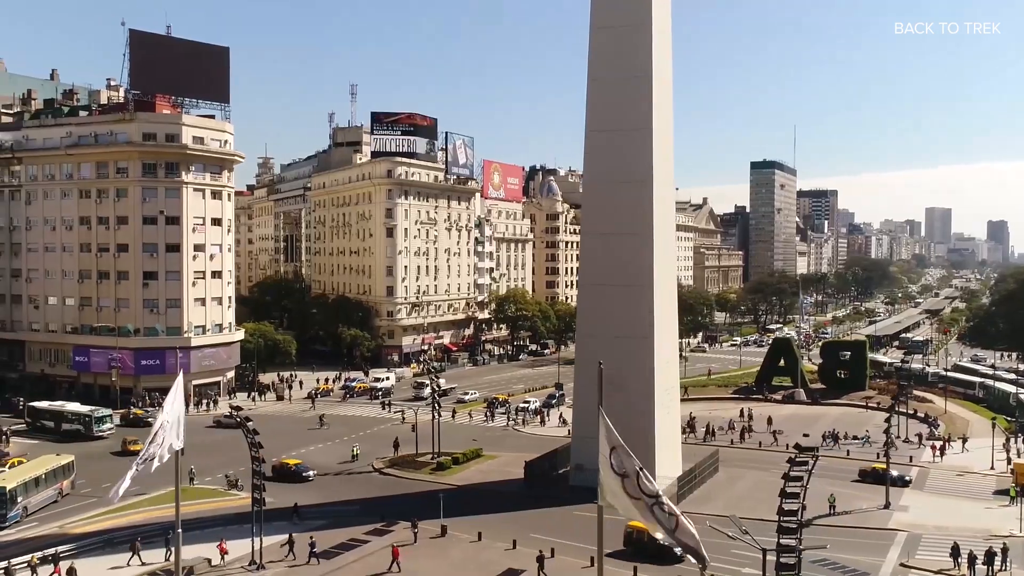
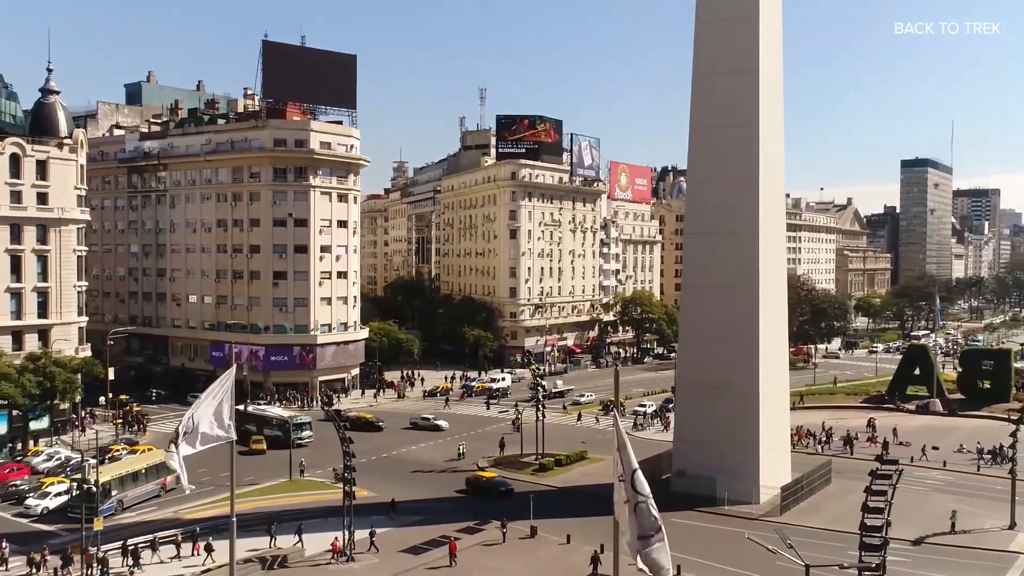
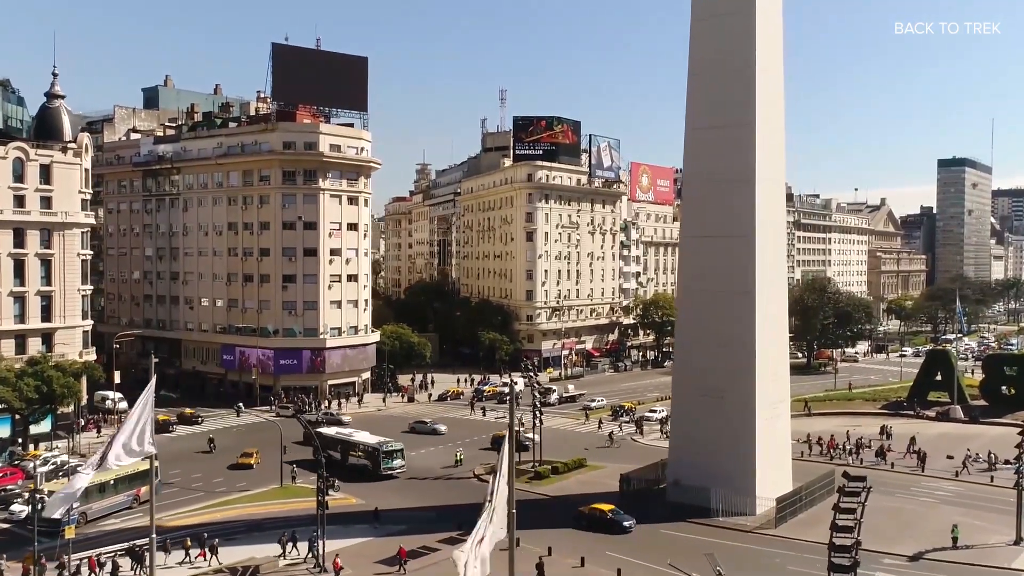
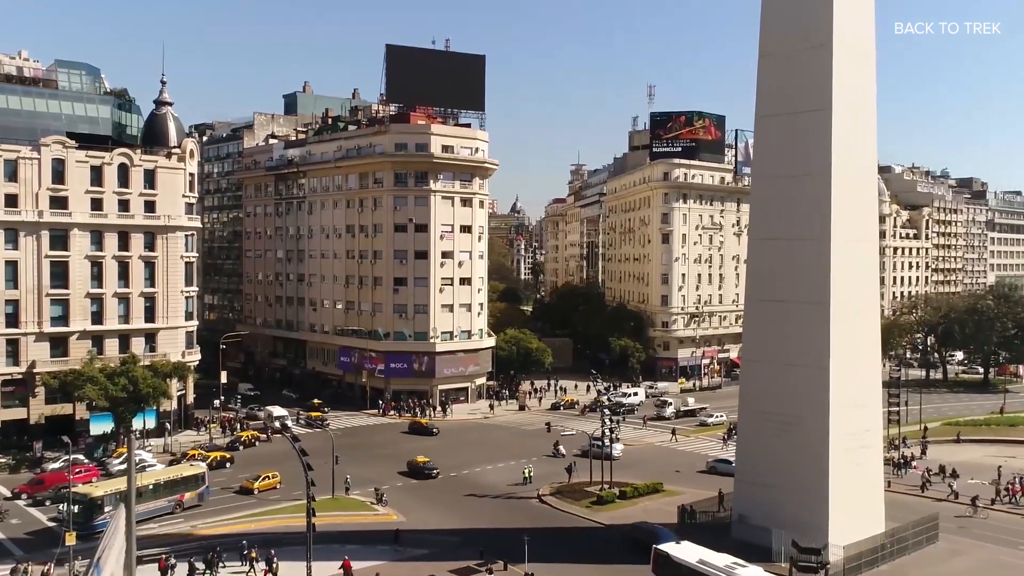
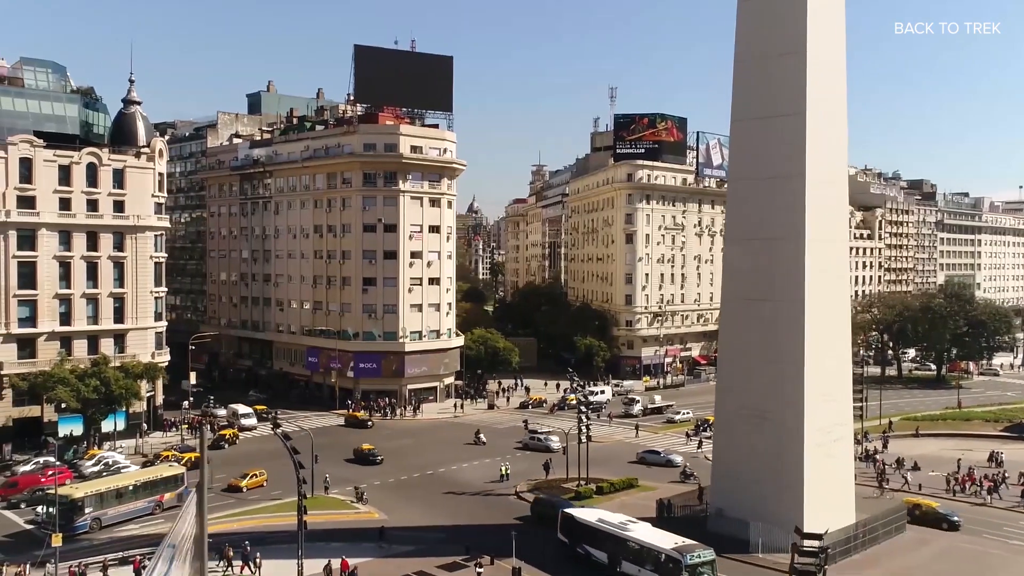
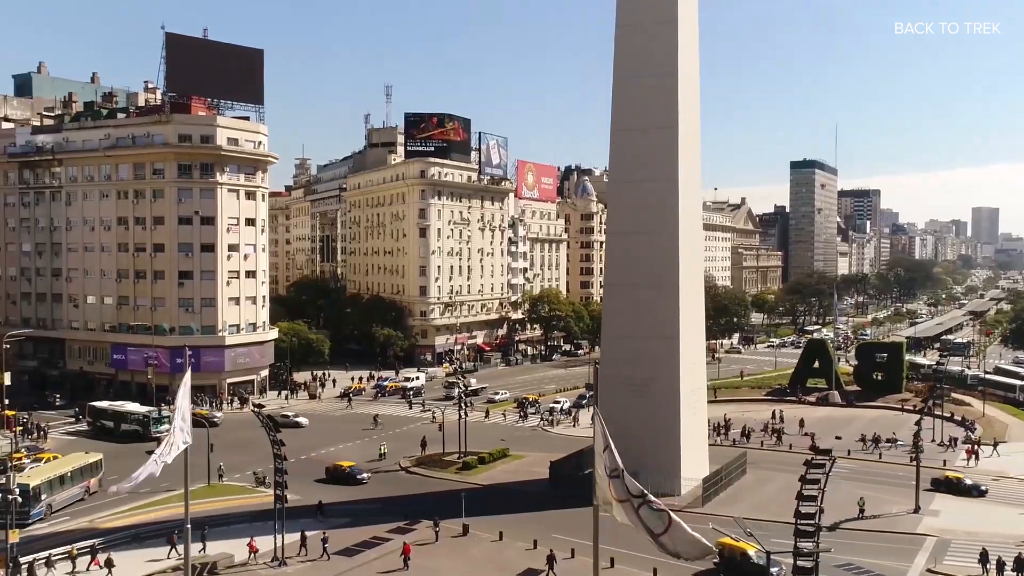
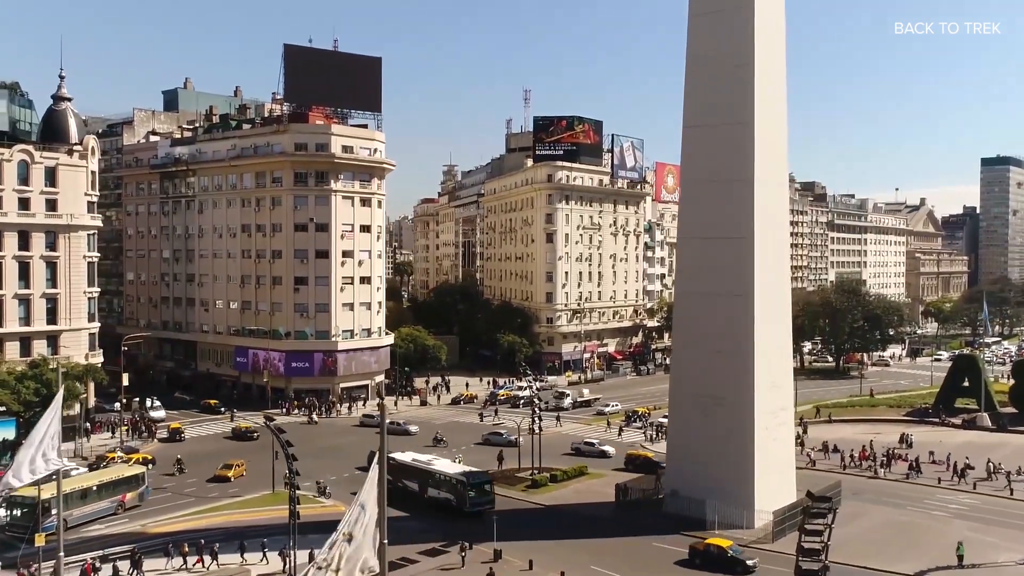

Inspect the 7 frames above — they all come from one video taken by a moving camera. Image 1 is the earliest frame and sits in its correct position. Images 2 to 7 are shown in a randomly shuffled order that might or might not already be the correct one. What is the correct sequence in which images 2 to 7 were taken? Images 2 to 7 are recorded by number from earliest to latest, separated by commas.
6, 2, 3, 7, 5, 4
